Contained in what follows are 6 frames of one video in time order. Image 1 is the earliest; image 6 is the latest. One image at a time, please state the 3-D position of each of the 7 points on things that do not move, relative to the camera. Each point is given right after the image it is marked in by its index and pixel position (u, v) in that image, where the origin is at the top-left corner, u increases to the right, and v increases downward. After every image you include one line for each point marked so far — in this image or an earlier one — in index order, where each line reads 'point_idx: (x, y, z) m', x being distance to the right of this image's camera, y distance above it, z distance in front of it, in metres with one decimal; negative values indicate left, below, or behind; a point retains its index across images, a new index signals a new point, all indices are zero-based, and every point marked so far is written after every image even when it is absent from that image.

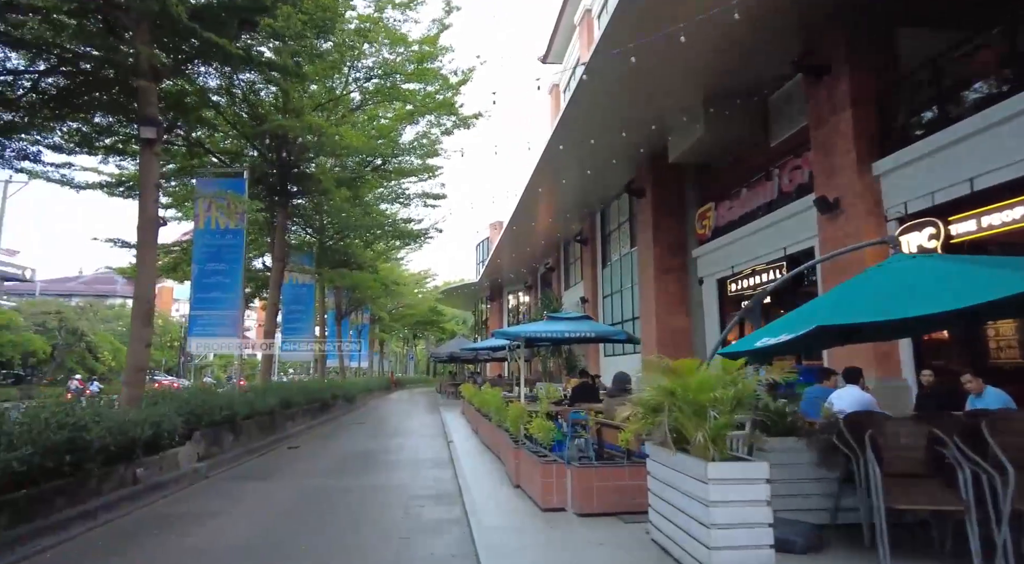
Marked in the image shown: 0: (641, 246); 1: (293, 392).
0: (+3.7, +1.0, +16.3) m
1: (-5.4, -2.7, +14.5) m
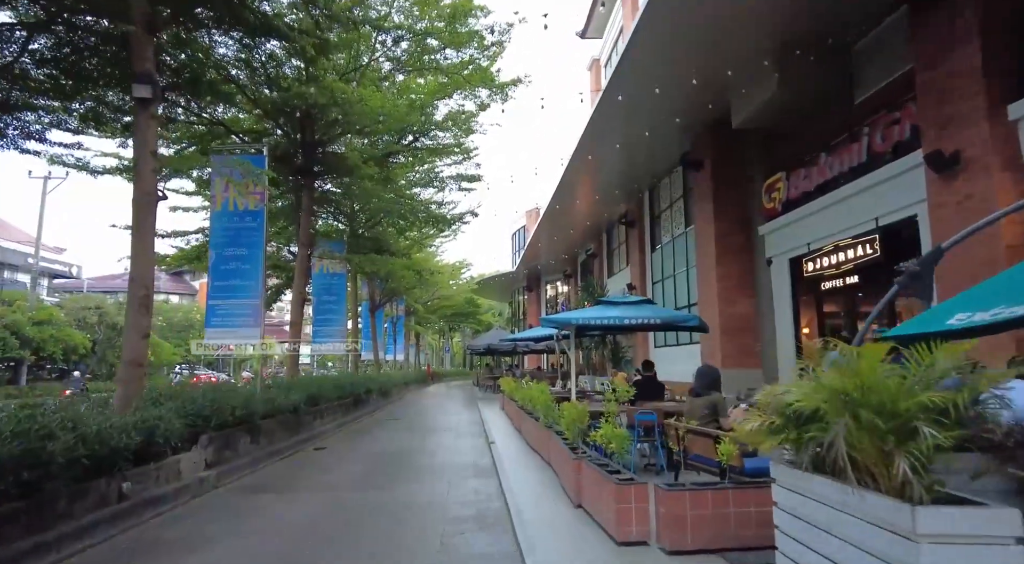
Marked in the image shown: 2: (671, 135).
0: (+4.7, +1.5, +14.7) m
1: (-4.4, -2.4, +13.5) m
2: (+4.0, +3.7, +15.0) m
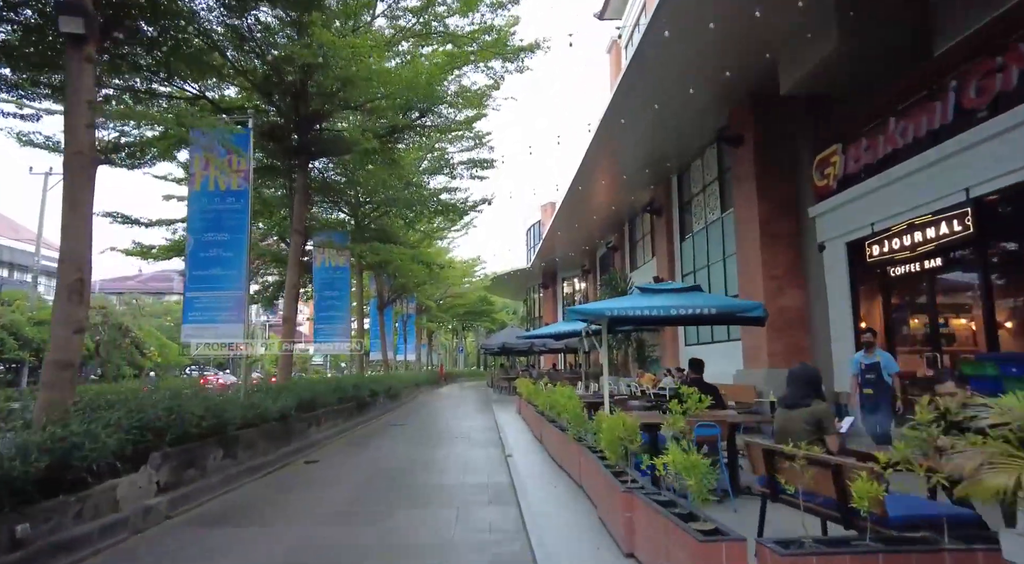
0: (+5.1, +1.7, +13.2) m
1: (-4.0, -2.3, +12.1) m
2: (+4.4, +4.0, +13.4) m
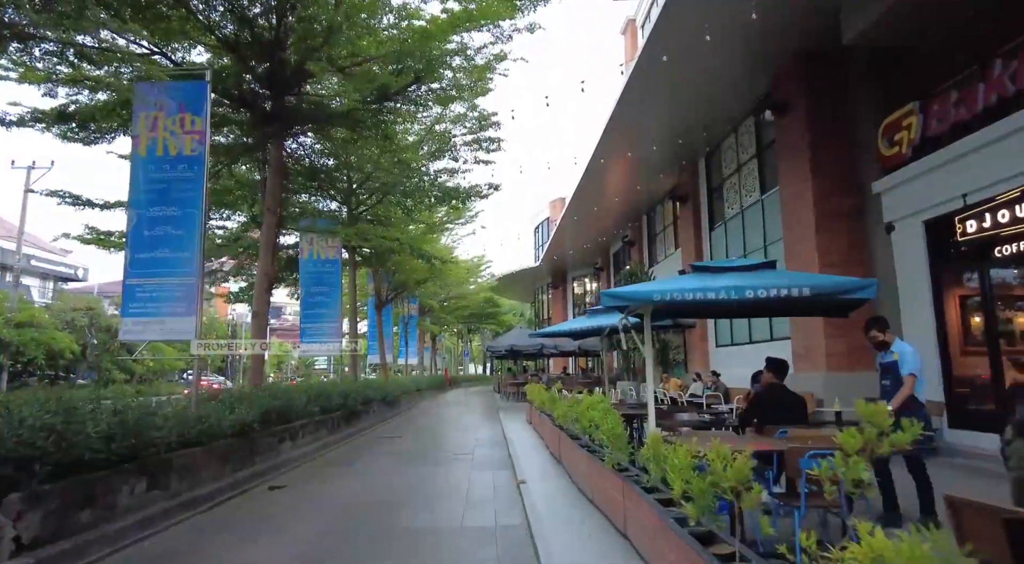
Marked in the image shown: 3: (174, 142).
0: (+5.3, +1.9, +11.3) m
1: (-3.8, -2.1, +10.3) m
2: (+4.6, +4.2, +11.6) m
3: (-4.7, +1.9, +8.2) m
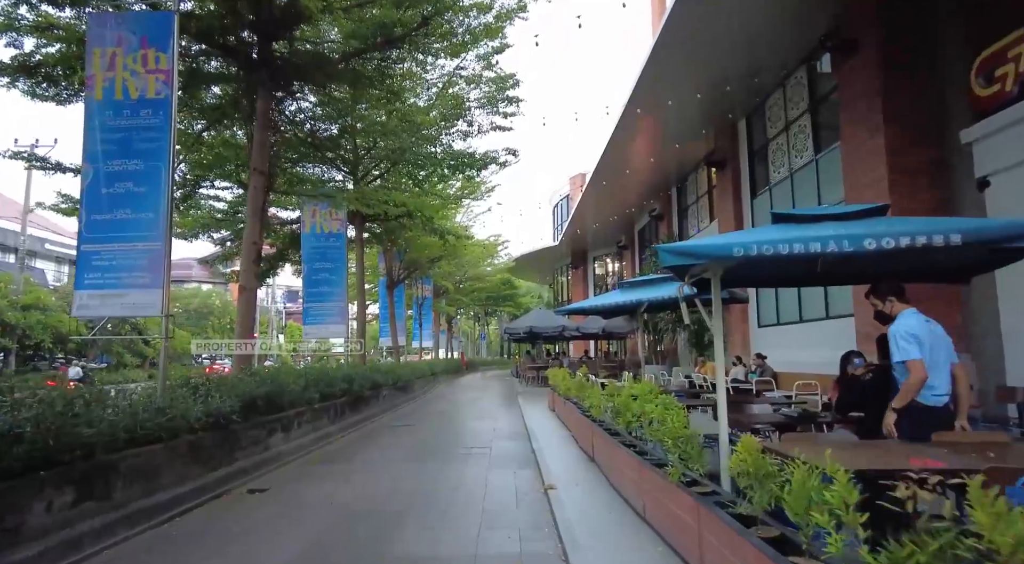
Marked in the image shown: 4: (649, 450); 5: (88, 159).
0: (+5.7, +2.4, +9.7) m
1: (-3.4, -1.6, +9.1) m
2: (+5.0, +4.7, +10.0) m
3: (-4.4, +2.3, +6.9) m
4: (+1.2, -1.5, +5.2) m
5: (-4.9, +1.4, +6.8) m
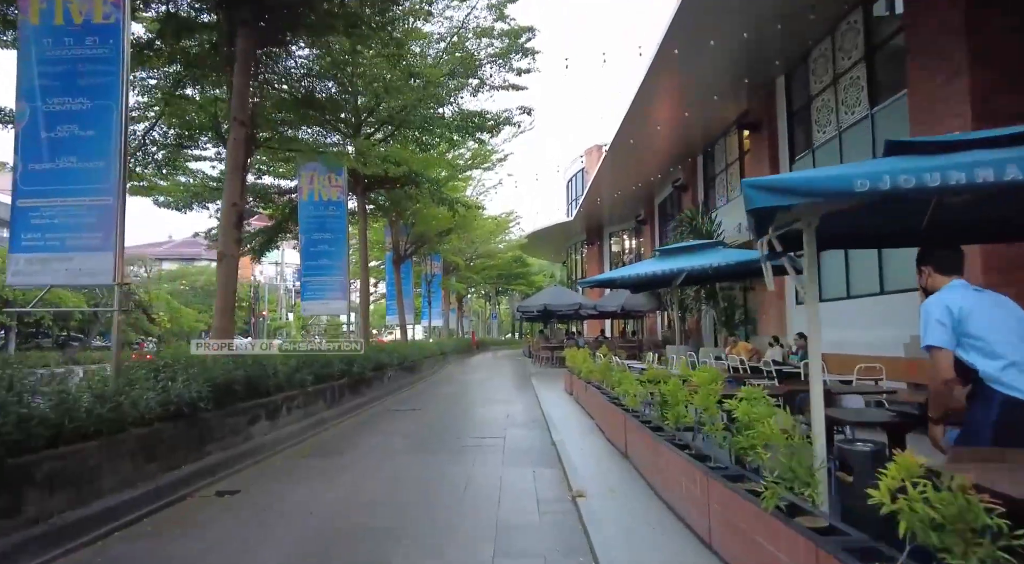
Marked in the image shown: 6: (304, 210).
0: (+5.9, +2.9, +8.4) m
1: (-3.2, -1.2, +8.1) m
2: (+5.2, +5.1, +8.6) m
3: (-4.2, +2.7, +5.7) m
4: (+1.3, -1.2, +4.1) m
5: (-4.7, +1.8, +5.7) m
6: (-4.7, +1.6, +13.4) m
